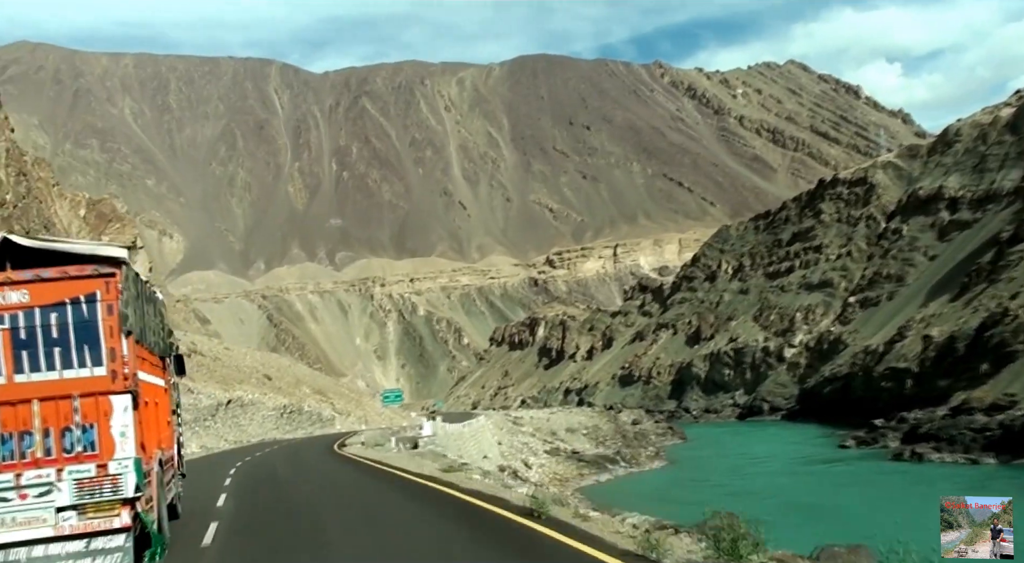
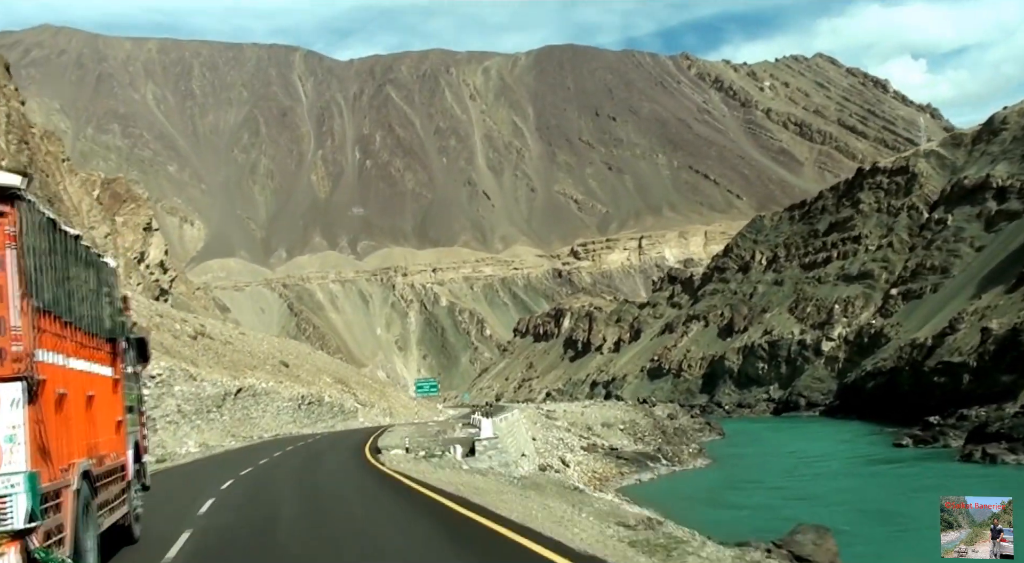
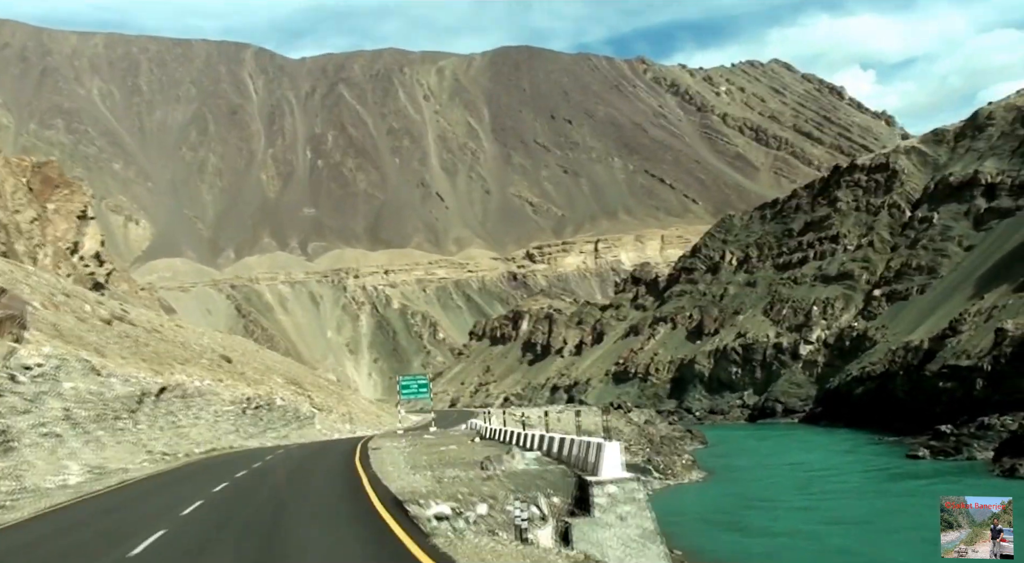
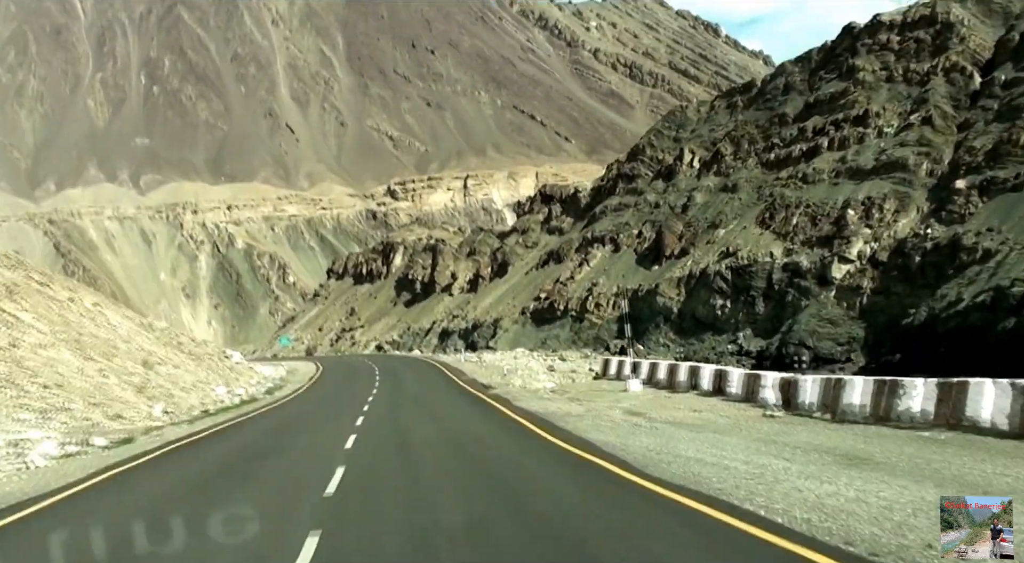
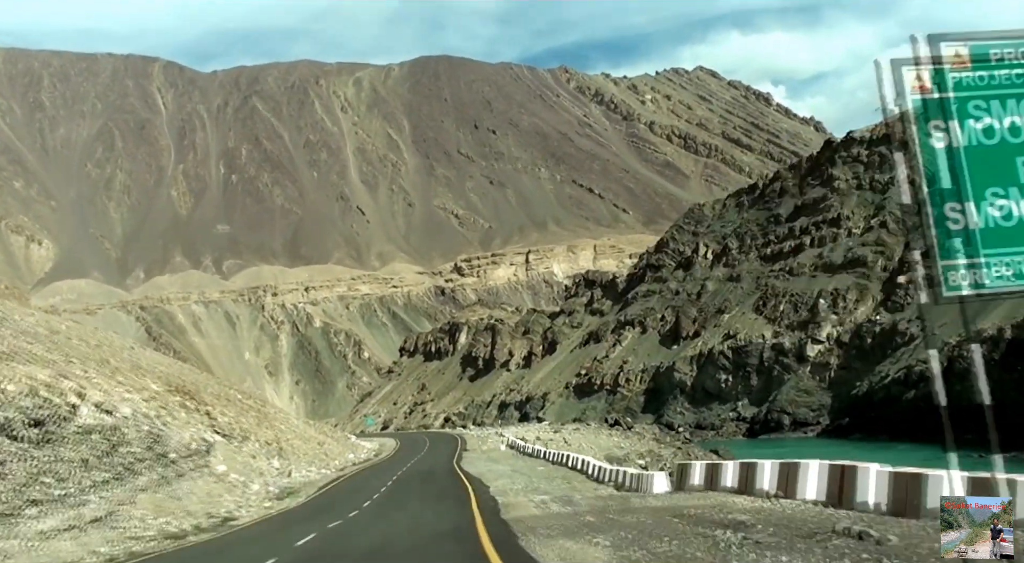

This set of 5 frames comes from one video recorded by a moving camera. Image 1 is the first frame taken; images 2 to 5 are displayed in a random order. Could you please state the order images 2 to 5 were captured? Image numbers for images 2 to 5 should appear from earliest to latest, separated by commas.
2, 3, 5, 4
